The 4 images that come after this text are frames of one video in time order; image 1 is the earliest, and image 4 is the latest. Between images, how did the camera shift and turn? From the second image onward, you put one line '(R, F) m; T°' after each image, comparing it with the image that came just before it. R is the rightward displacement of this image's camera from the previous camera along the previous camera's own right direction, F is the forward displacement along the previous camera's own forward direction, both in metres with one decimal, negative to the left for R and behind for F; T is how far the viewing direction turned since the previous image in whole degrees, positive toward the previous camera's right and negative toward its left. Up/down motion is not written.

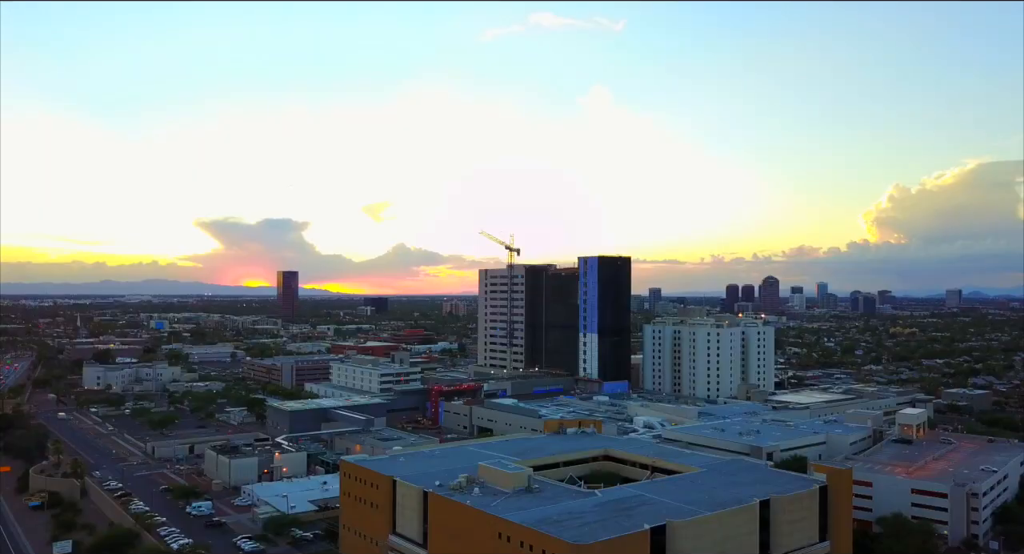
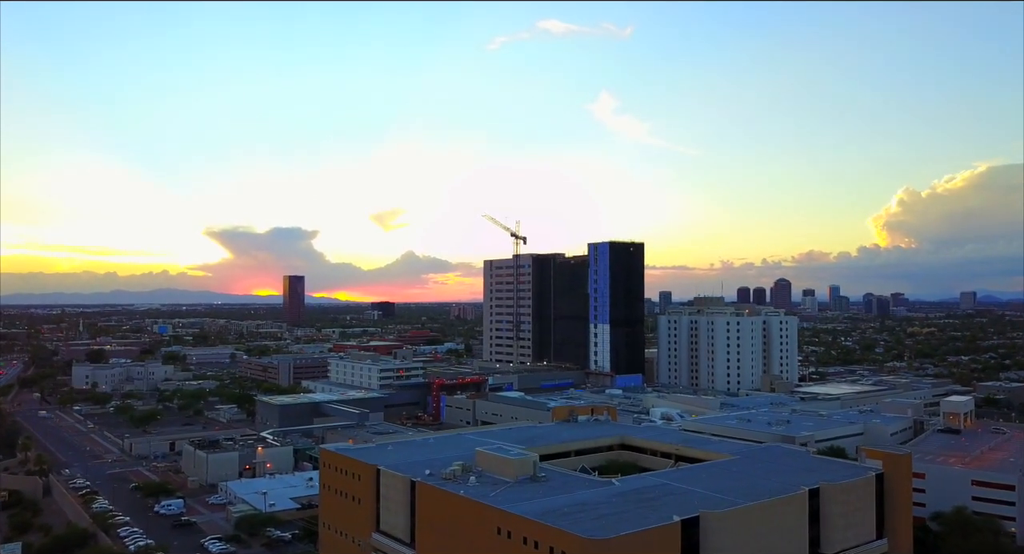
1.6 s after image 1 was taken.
(+0.2, +2.7) m; -1°
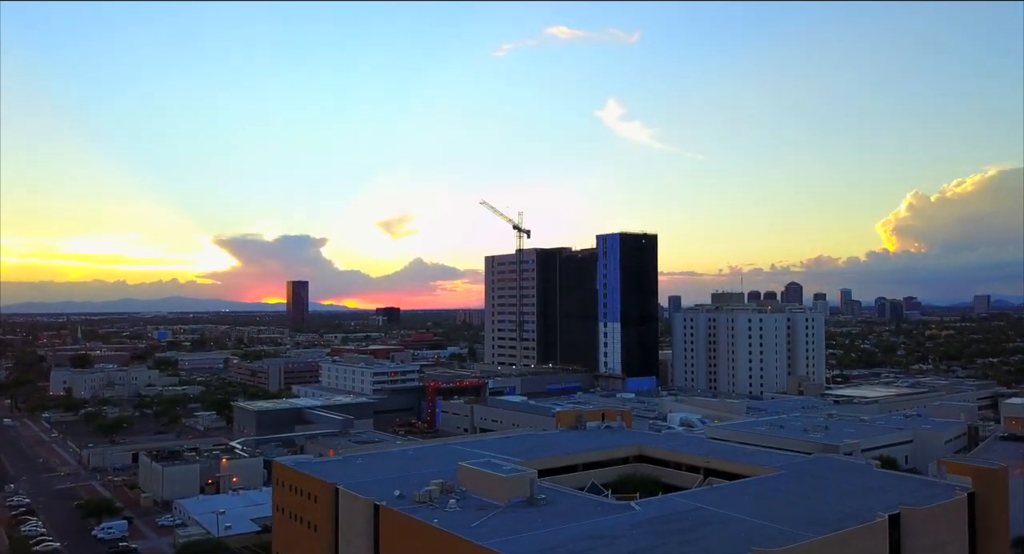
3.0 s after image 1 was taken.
(+0.3, +3.4) m; -1°
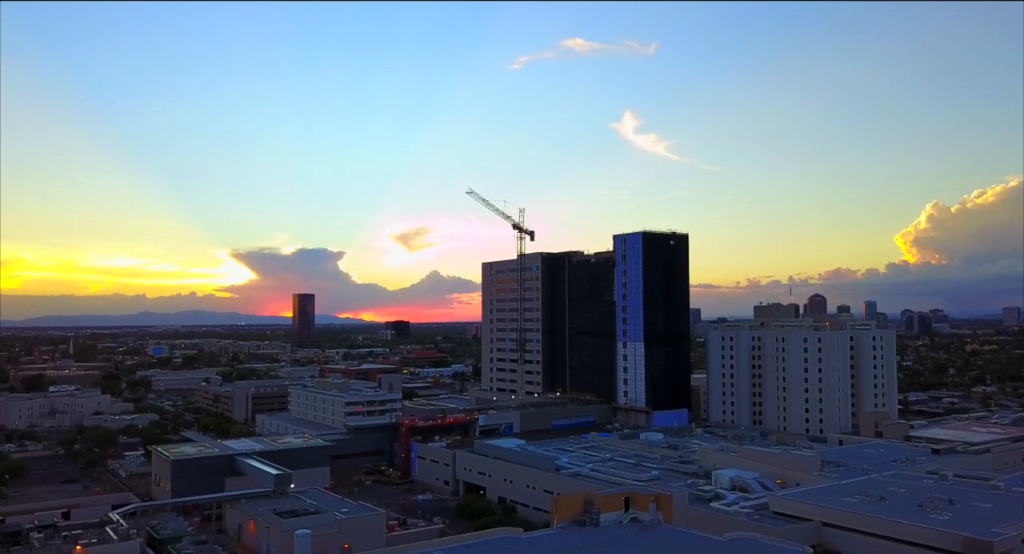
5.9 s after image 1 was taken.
(+0.8, +7.5) m; -1°
